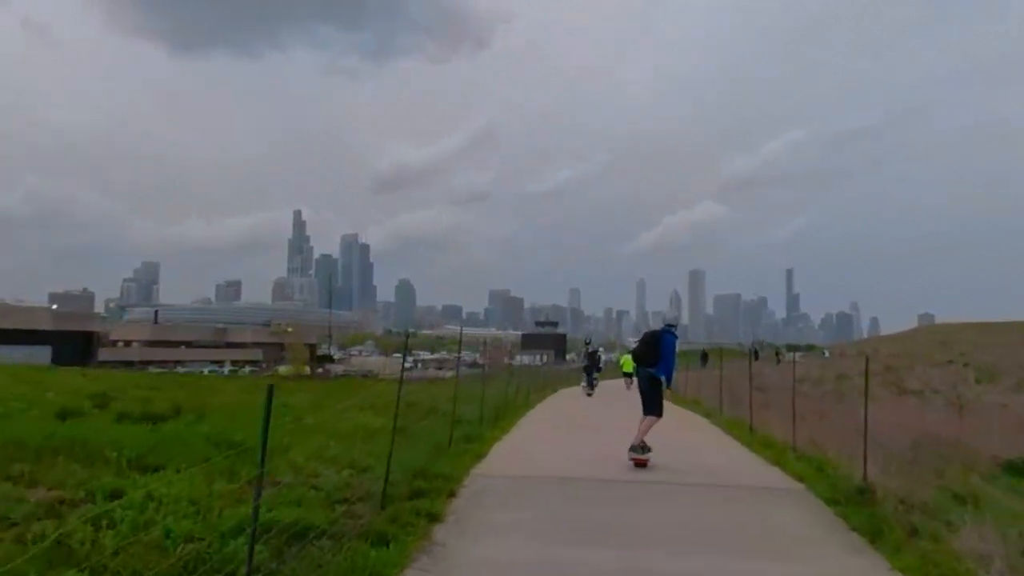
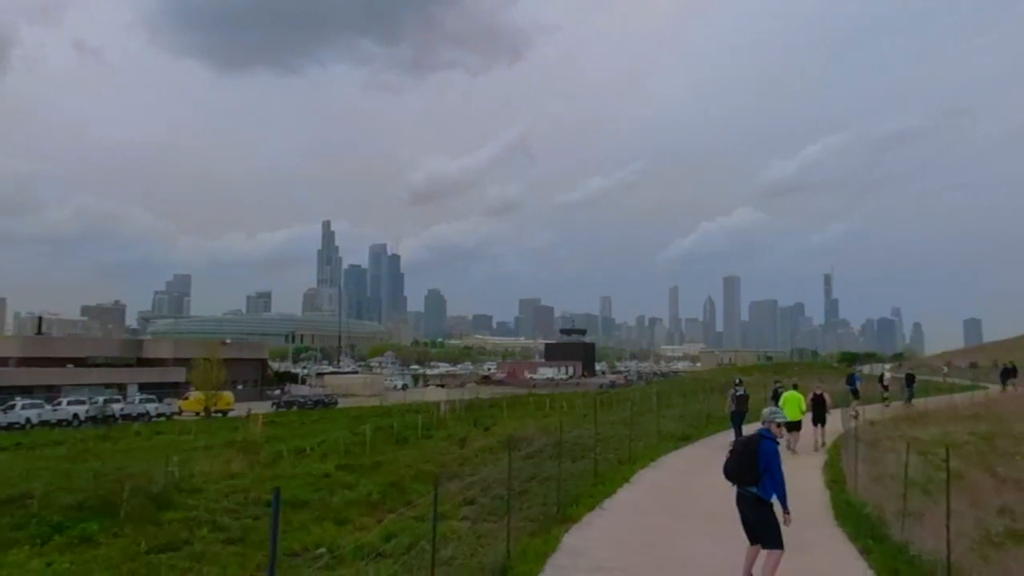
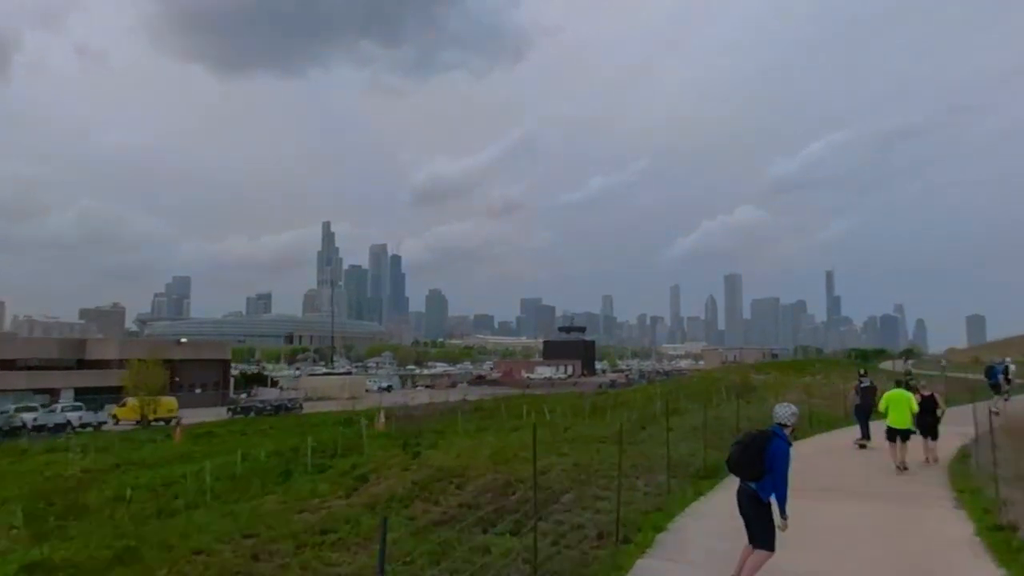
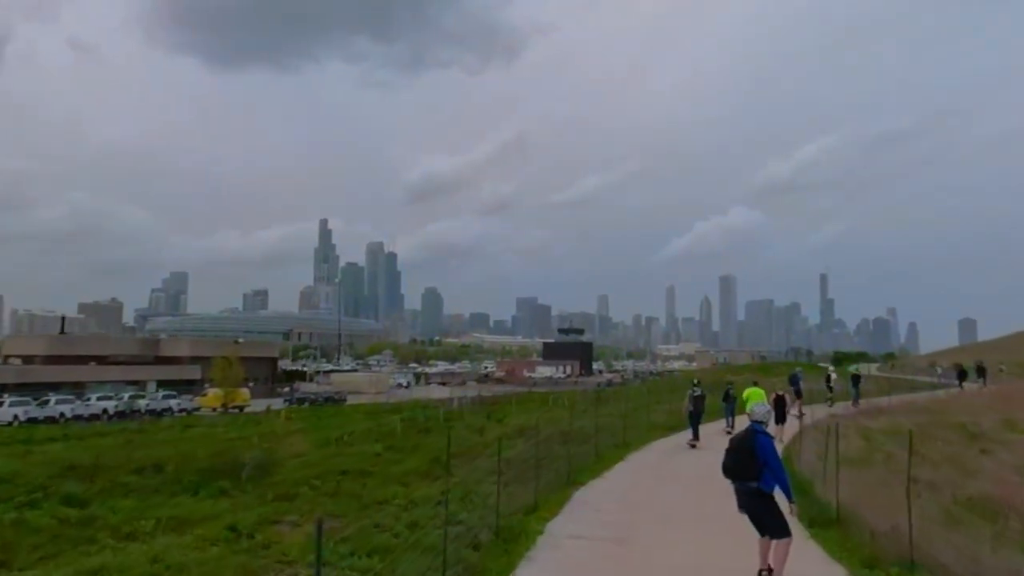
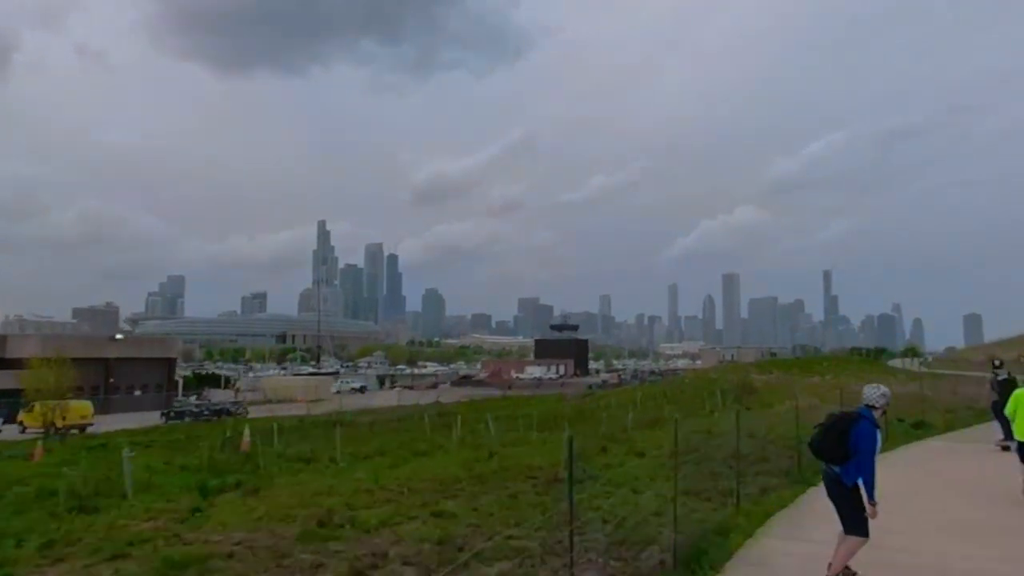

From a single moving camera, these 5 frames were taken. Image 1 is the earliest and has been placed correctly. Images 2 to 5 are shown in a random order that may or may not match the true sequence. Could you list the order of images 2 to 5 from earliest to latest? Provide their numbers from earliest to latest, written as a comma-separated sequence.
4, 2, 3, 5
